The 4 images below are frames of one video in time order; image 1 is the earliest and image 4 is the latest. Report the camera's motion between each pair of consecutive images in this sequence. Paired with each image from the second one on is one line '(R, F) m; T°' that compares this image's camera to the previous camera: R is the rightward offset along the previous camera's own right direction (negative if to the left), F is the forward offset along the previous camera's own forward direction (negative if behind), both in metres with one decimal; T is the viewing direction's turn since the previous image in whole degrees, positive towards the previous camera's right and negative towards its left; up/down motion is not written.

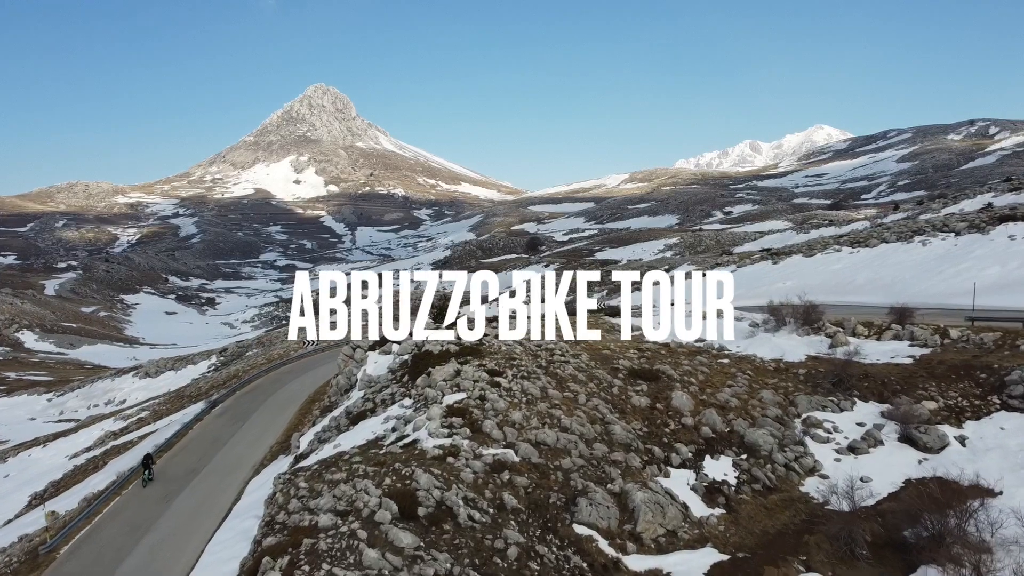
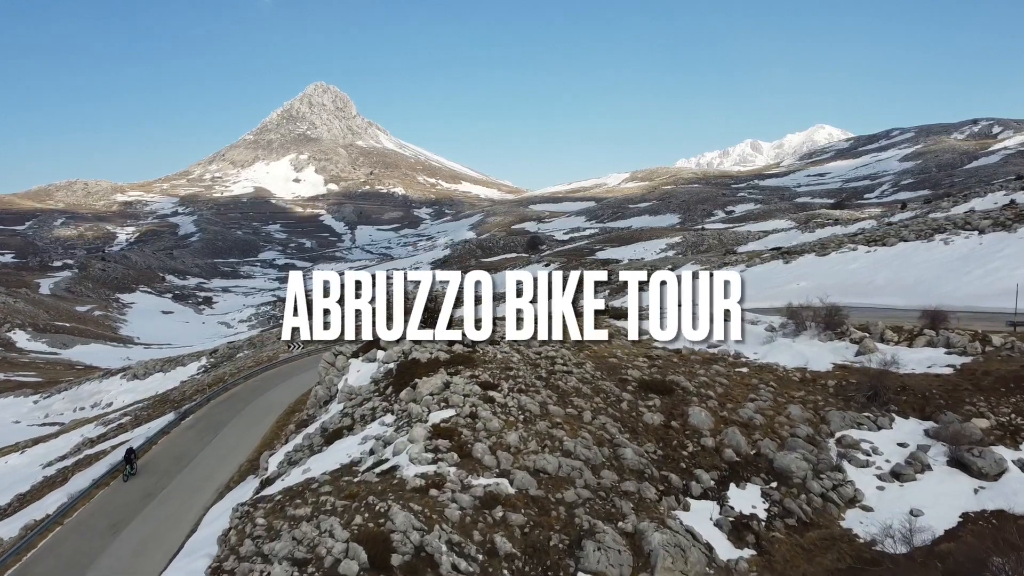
(+0.1, +1.9) m; 0°
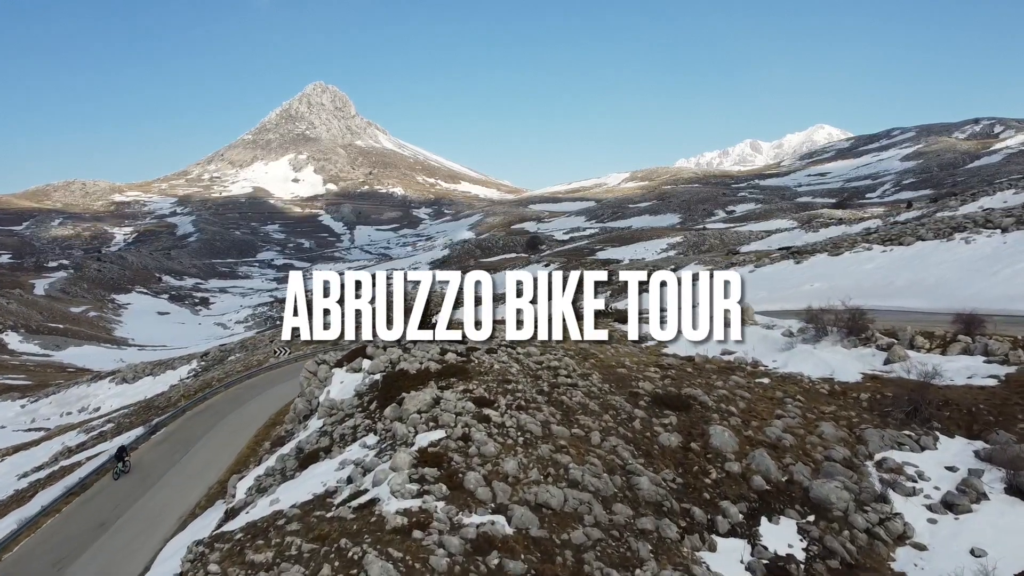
(0.0, +1.6) m; 0°
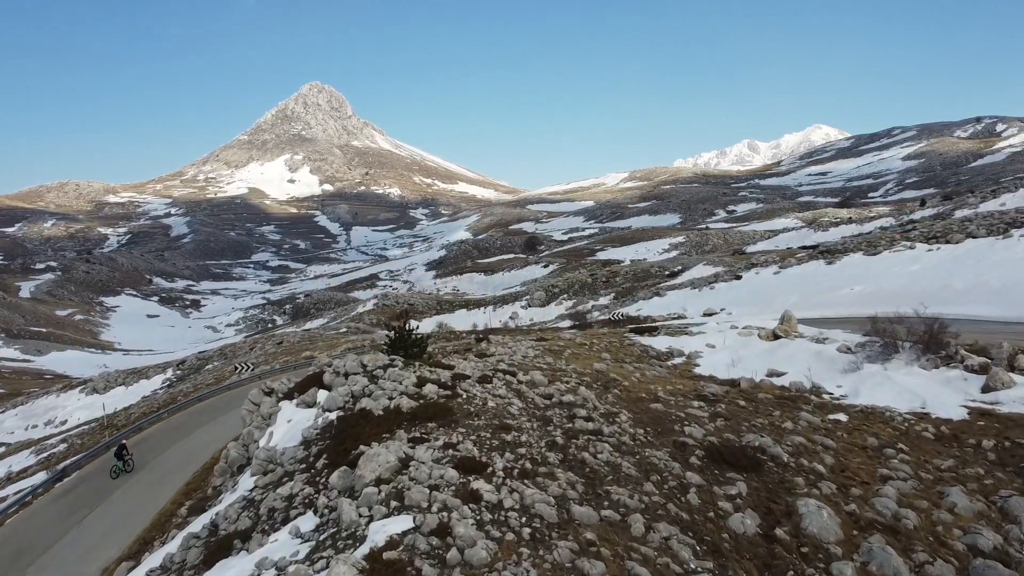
(0.0, +3.9) m; 0°
